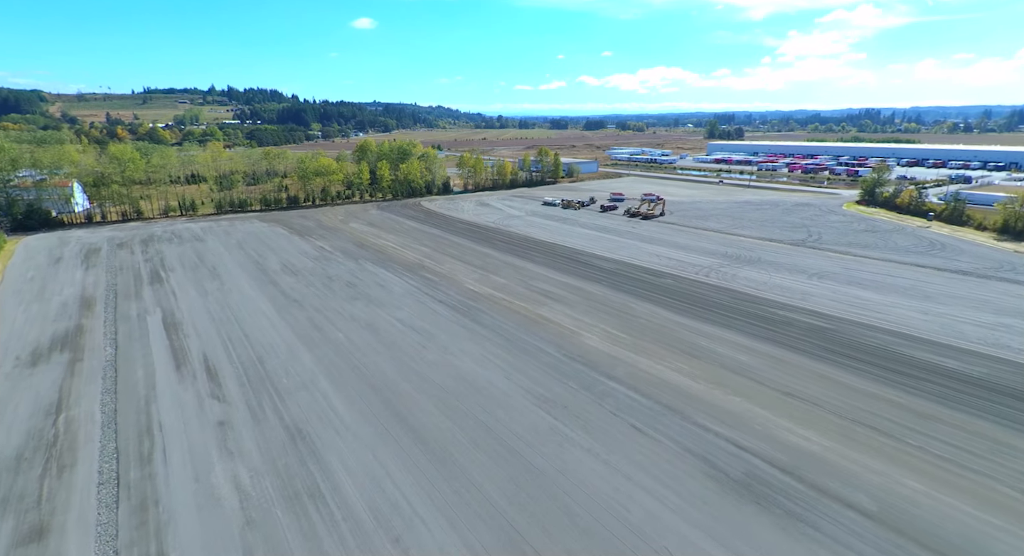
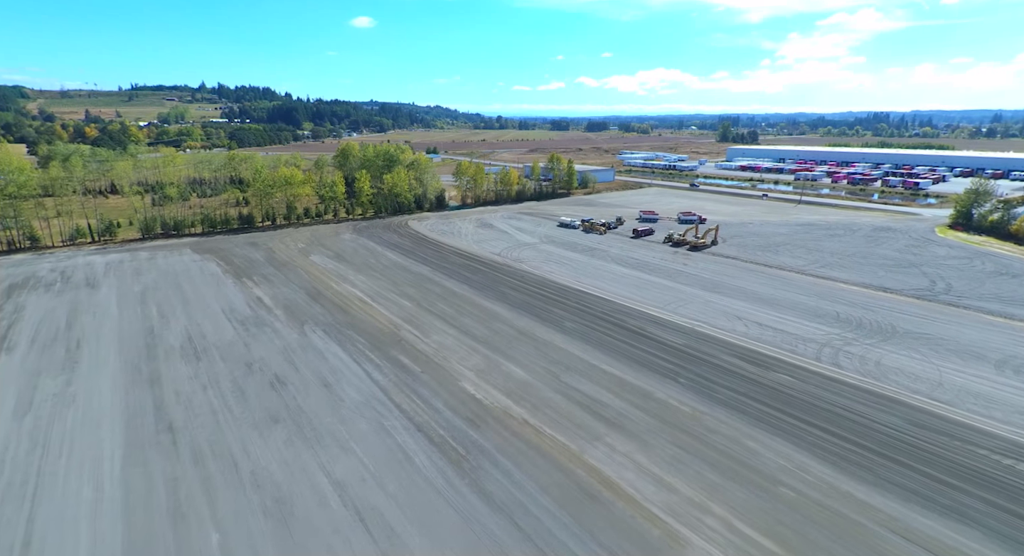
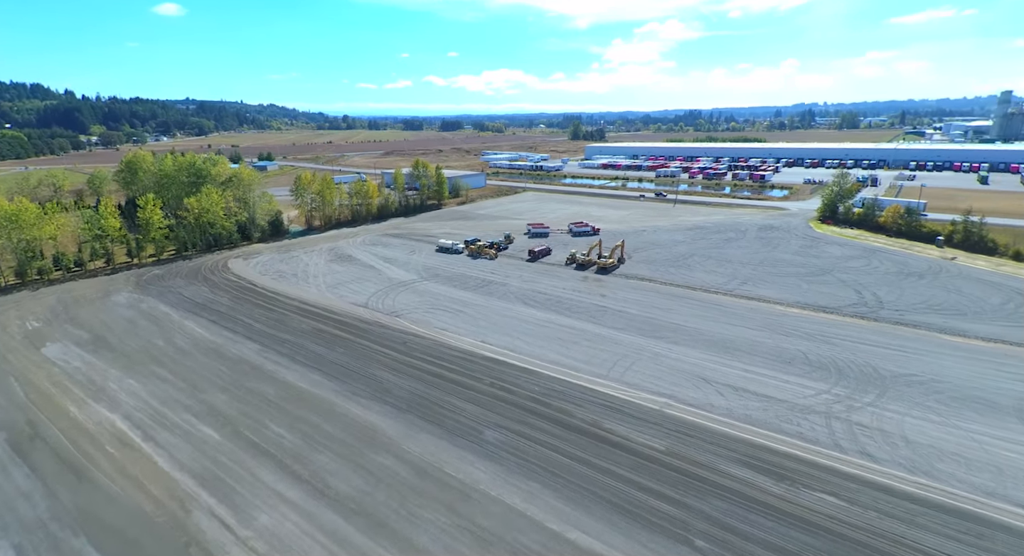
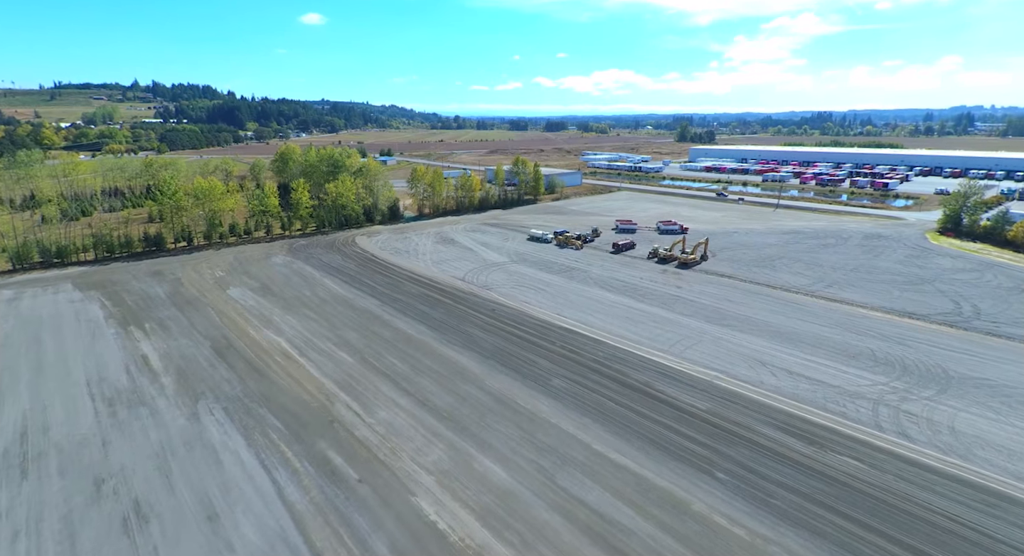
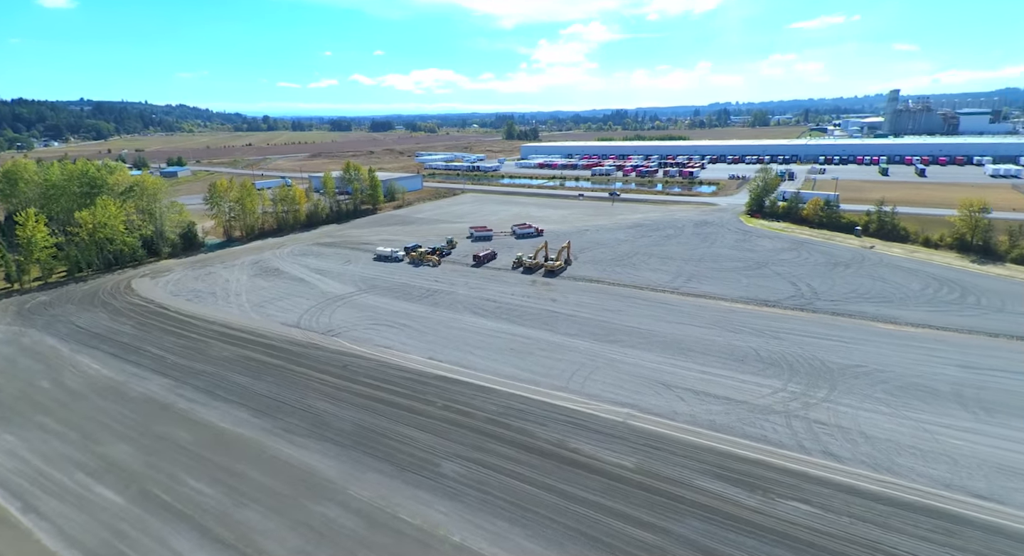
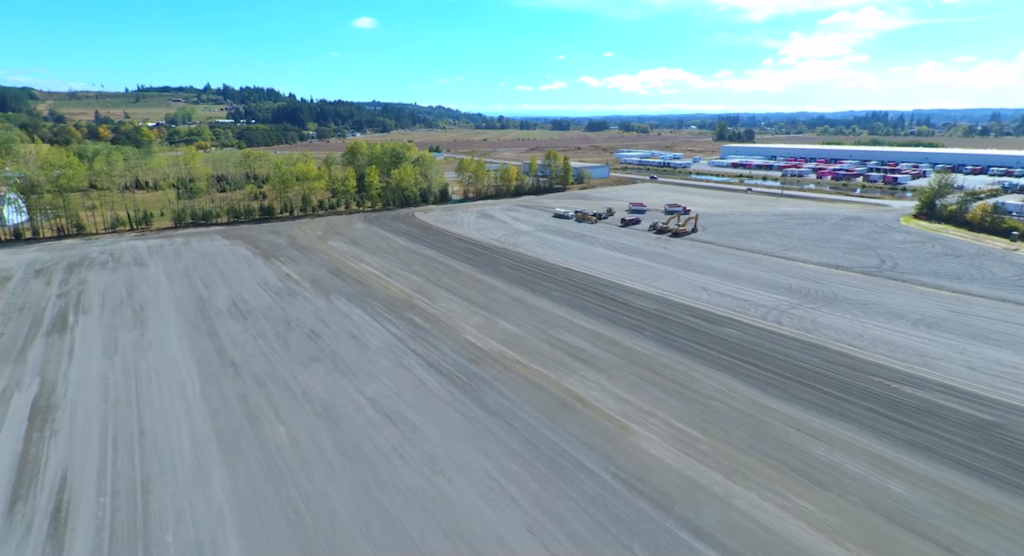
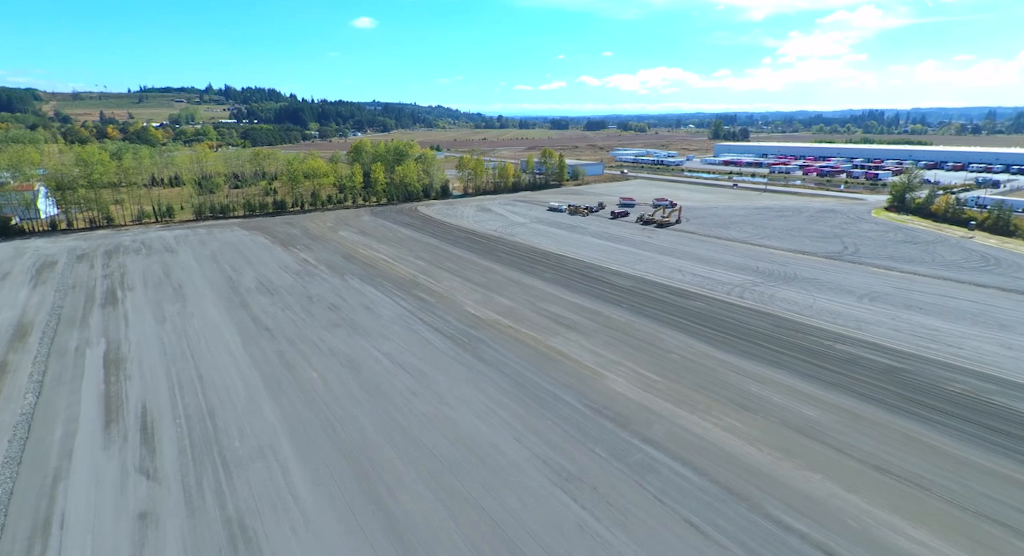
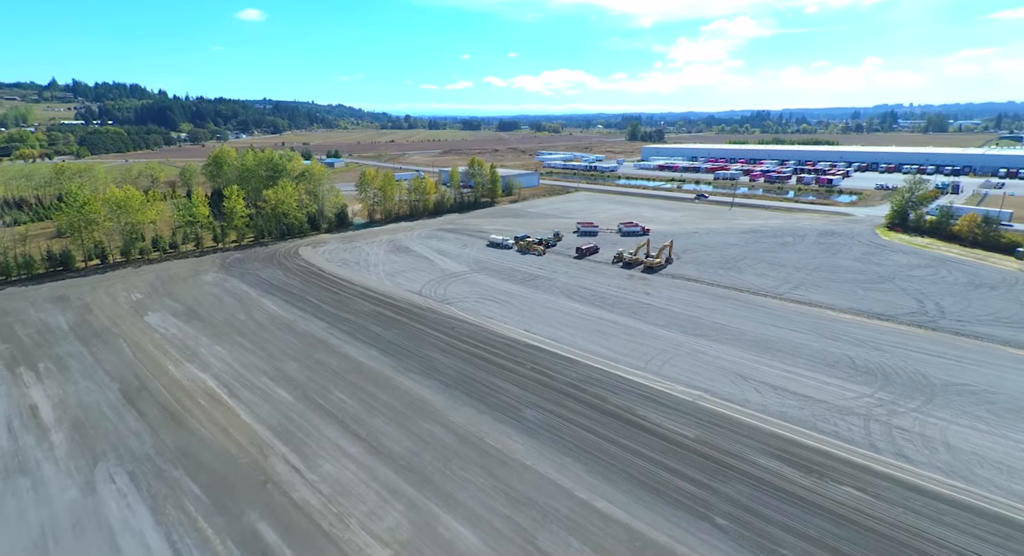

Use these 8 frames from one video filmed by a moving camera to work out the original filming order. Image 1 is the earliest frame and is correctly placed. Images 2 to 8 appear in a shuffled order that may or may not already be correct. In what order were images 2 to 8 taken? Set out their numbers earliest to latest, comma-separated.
7, 6, 2, 4, 8, 3, 5
